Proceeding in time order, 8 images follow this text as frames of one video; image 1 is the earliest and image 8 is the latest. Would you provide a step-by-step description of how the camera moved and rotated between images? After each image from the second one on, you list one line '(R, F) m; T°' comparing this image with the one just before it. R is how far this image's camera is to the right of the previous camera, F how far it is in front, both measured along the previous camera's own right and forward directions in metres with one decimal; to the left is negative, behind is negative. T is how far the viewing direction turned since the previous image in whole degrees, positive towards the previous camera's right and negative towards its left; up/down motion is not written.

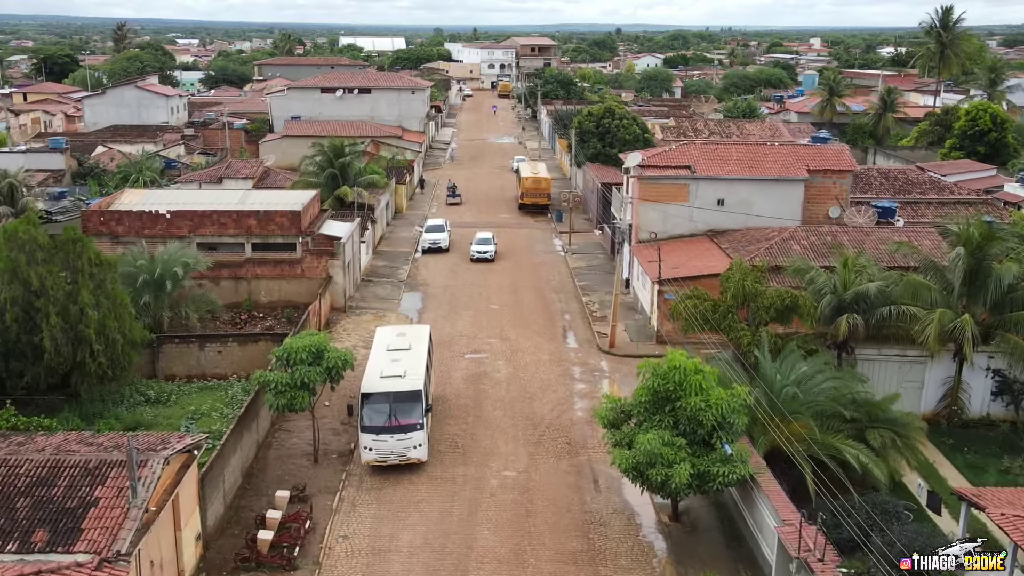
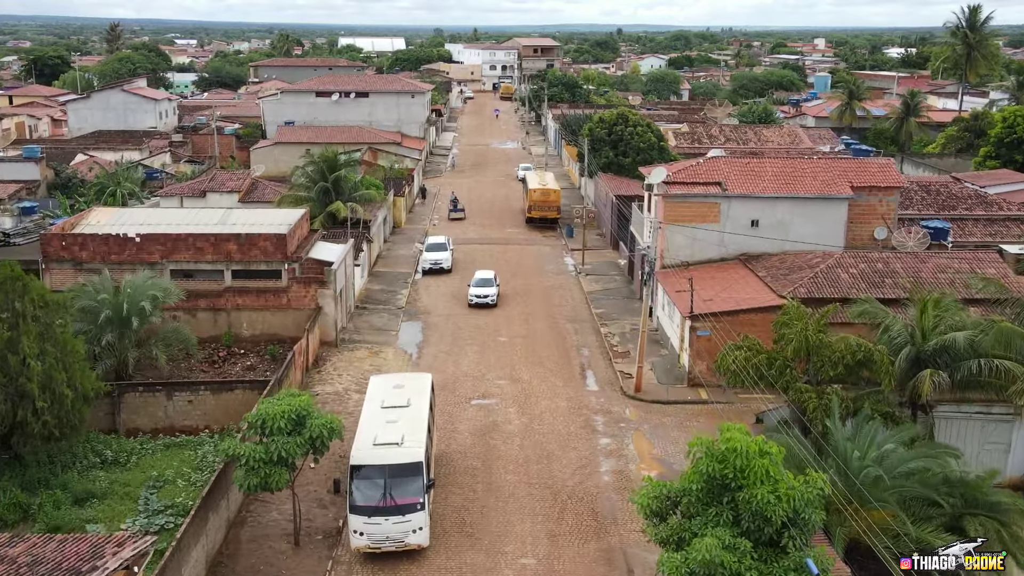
(-0.4, +3.3) m; 0°
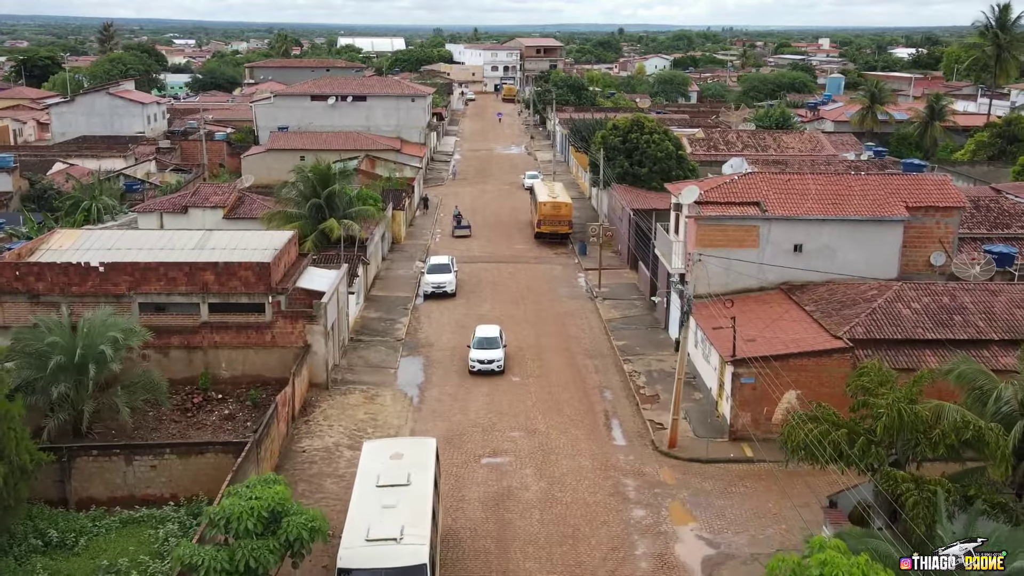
(-0.4, +3.2) m; 0°
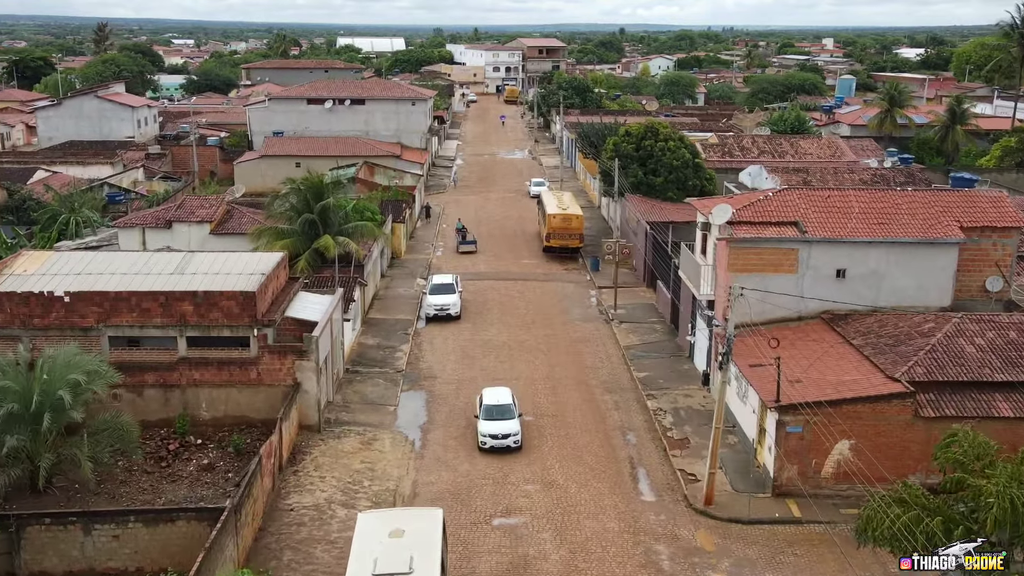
(-0.3, +2.5) m; 0°
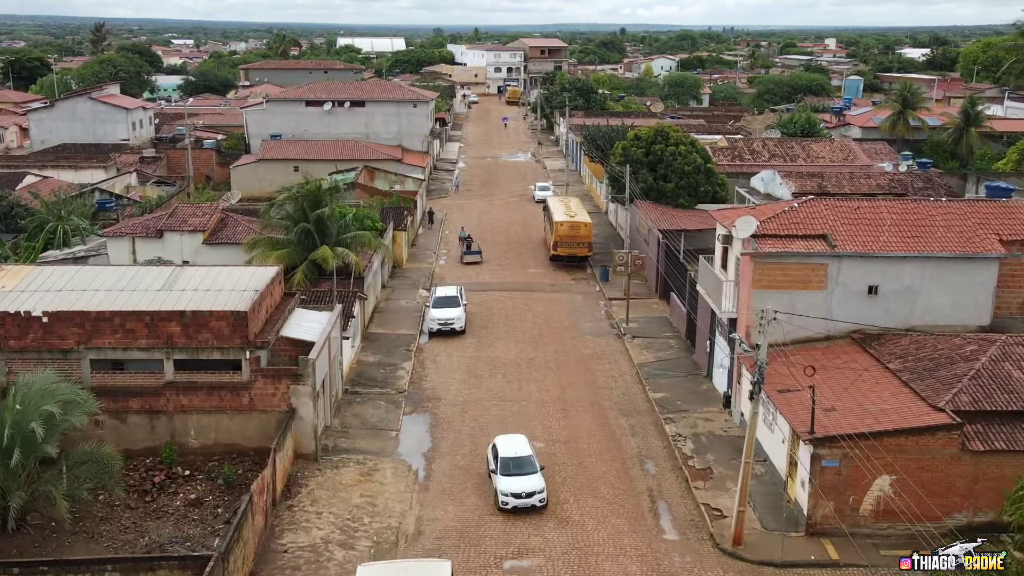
(-0.2, +1.5) m; 0°
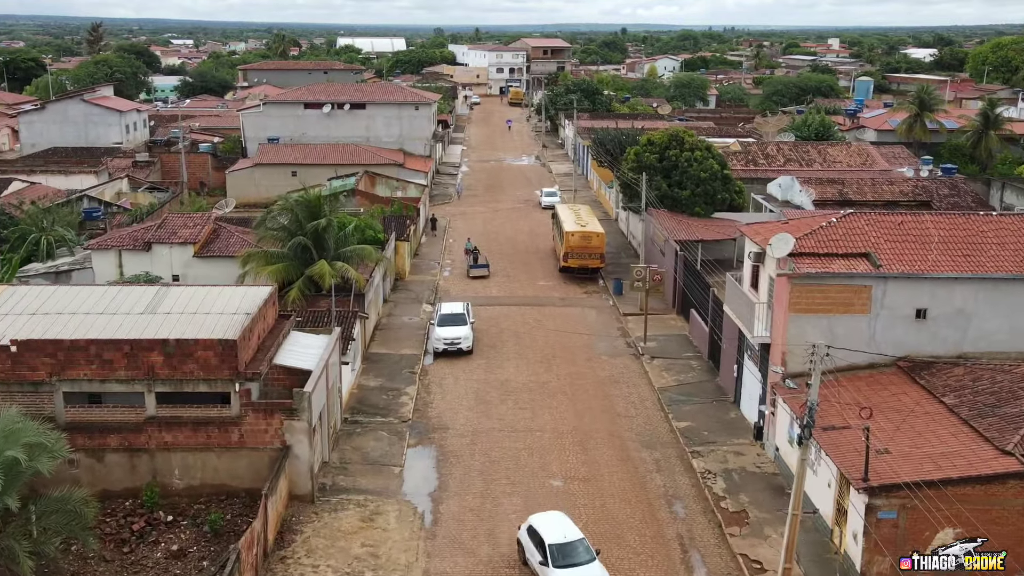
(-0.3, +1.9) m; 0°
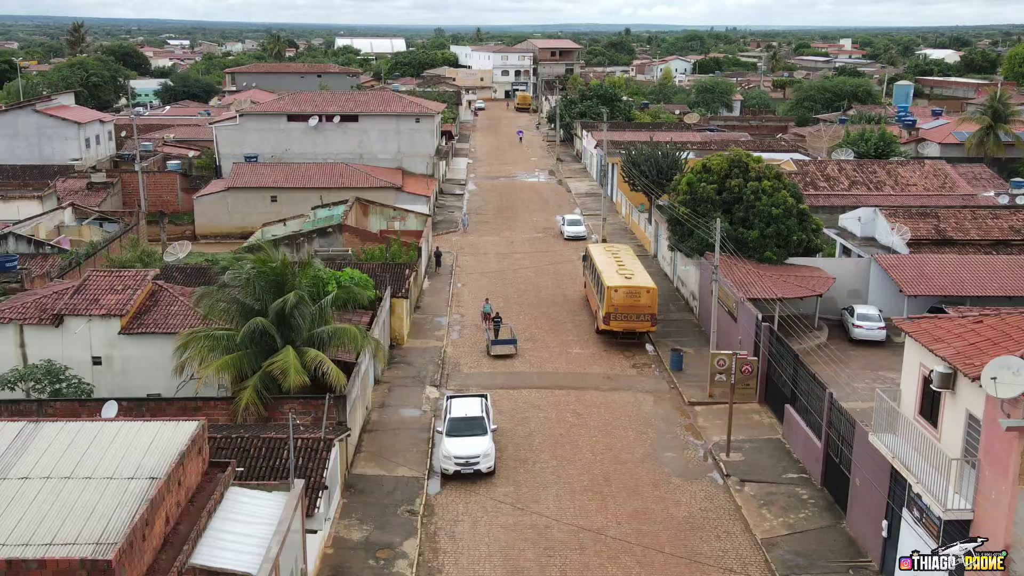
(-0.8, +7.6) m; 0°
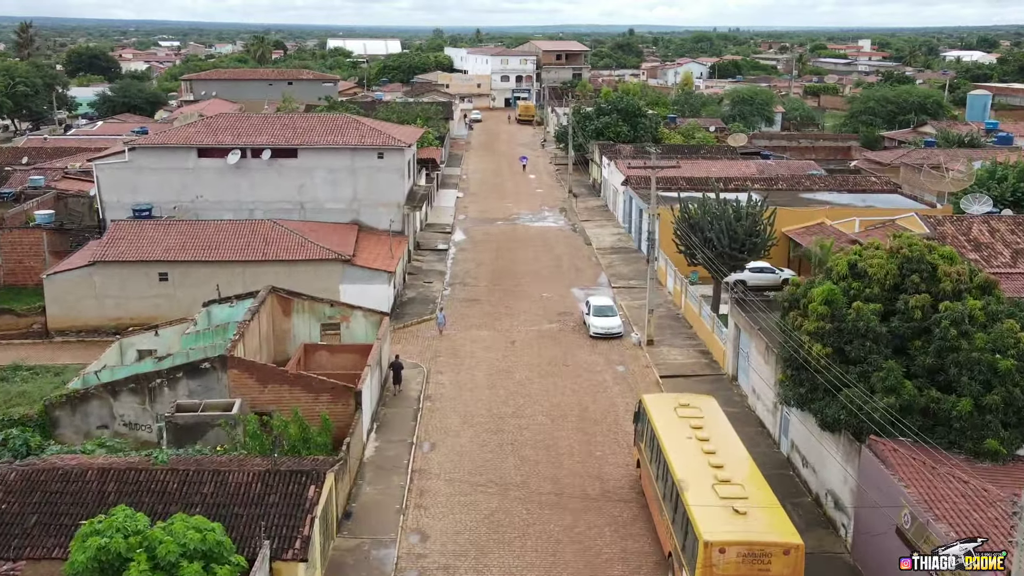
(0.0, +14.2) m; 0°
